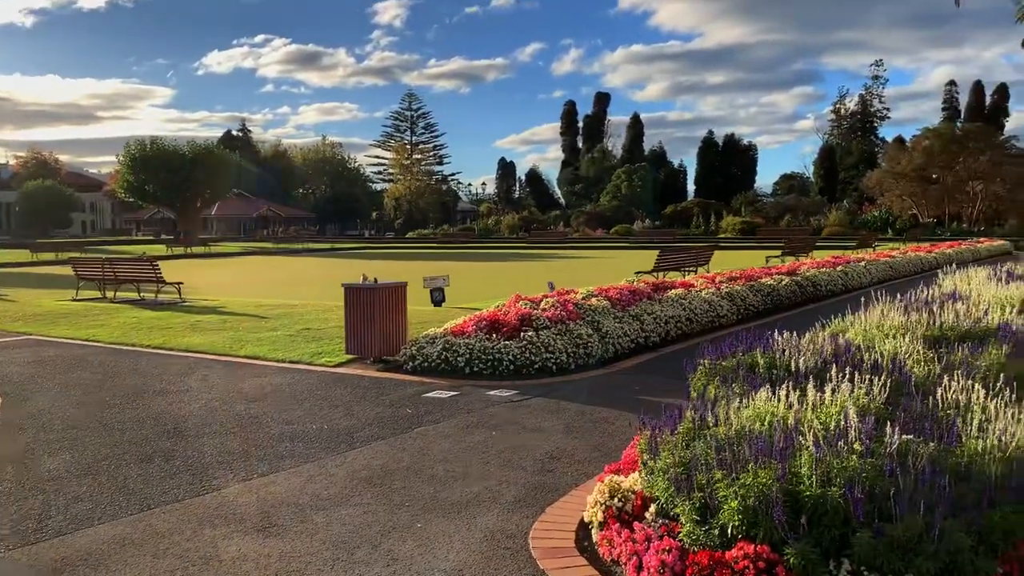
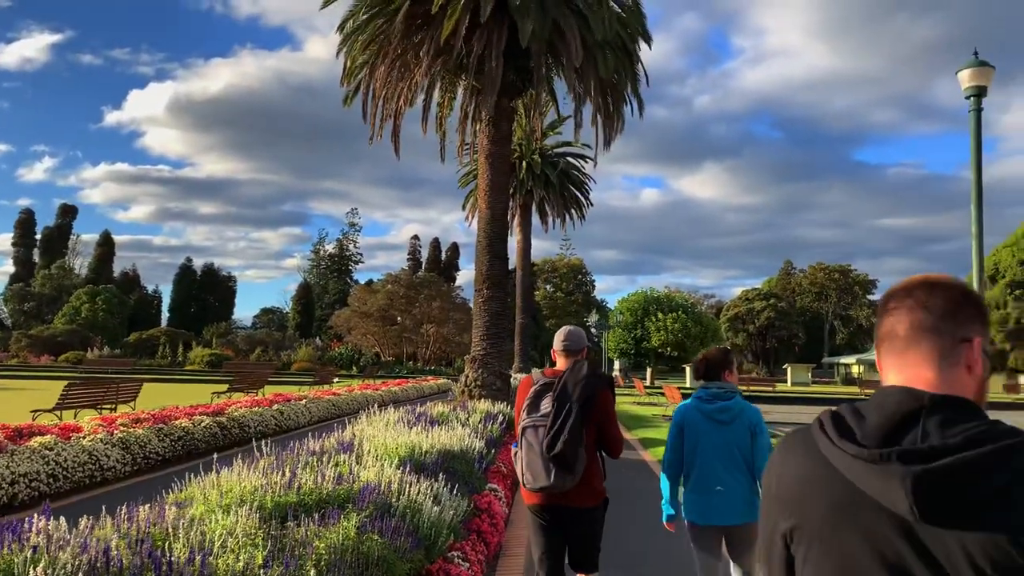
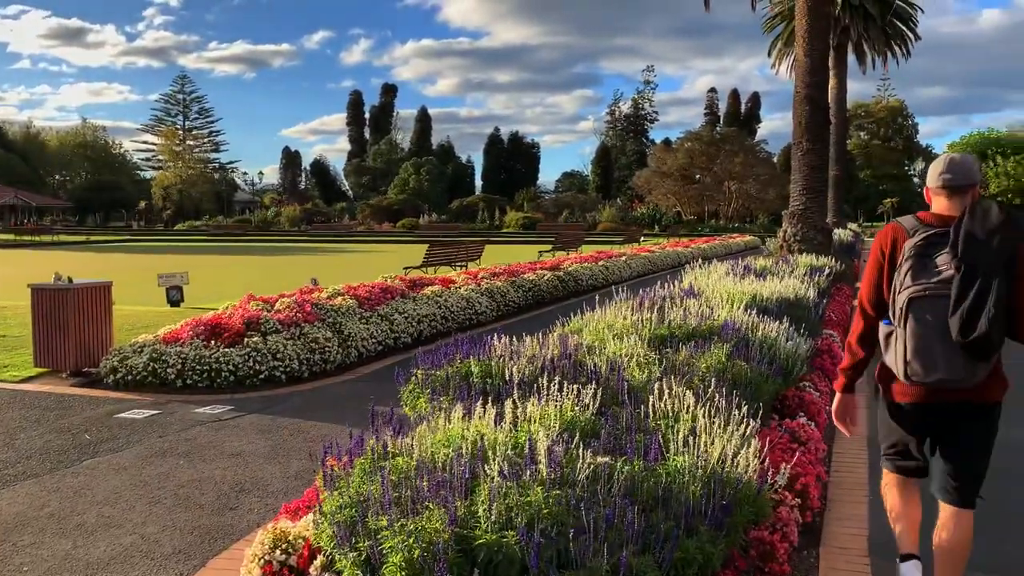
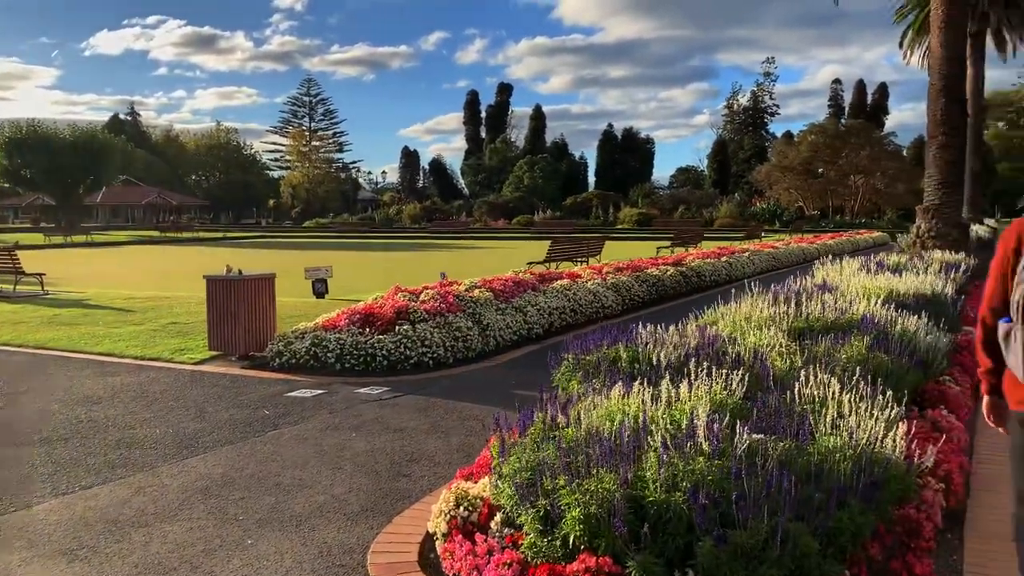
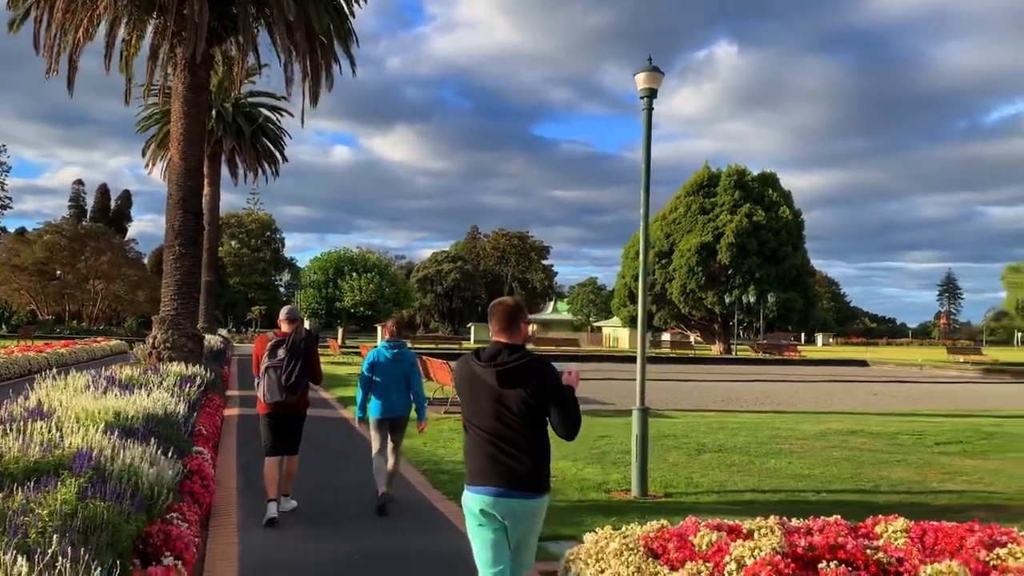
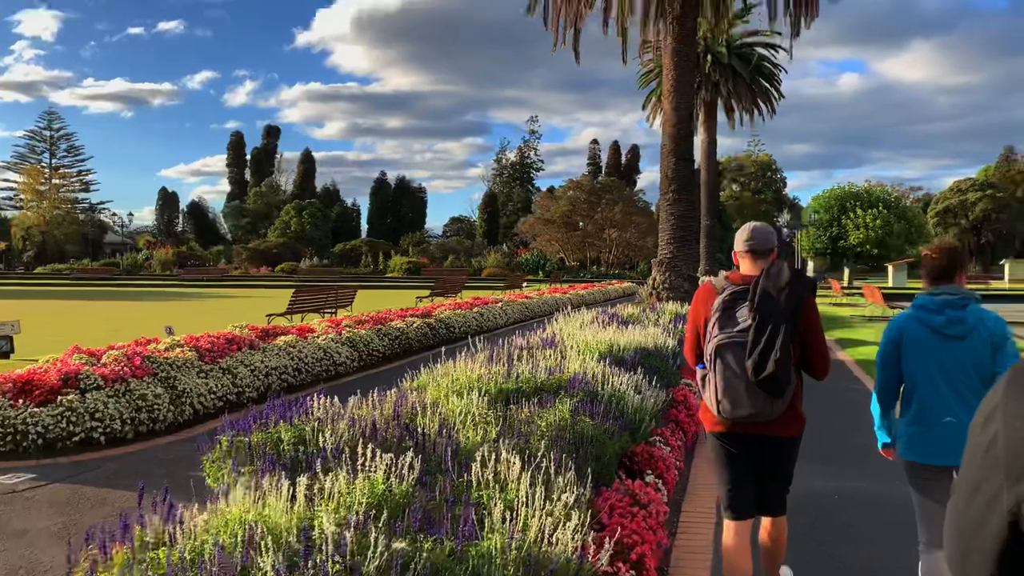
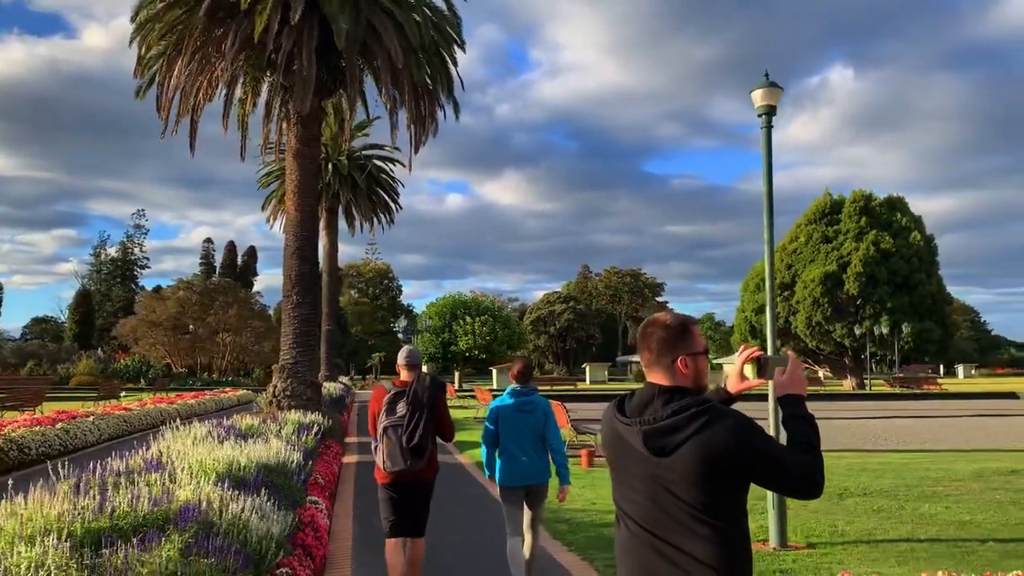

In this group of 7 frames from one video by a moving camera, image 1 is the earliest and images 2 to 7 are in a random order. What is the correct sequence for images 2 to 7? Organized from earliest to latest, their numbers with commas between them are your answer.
4, 3, 6, 2, 7, 5
